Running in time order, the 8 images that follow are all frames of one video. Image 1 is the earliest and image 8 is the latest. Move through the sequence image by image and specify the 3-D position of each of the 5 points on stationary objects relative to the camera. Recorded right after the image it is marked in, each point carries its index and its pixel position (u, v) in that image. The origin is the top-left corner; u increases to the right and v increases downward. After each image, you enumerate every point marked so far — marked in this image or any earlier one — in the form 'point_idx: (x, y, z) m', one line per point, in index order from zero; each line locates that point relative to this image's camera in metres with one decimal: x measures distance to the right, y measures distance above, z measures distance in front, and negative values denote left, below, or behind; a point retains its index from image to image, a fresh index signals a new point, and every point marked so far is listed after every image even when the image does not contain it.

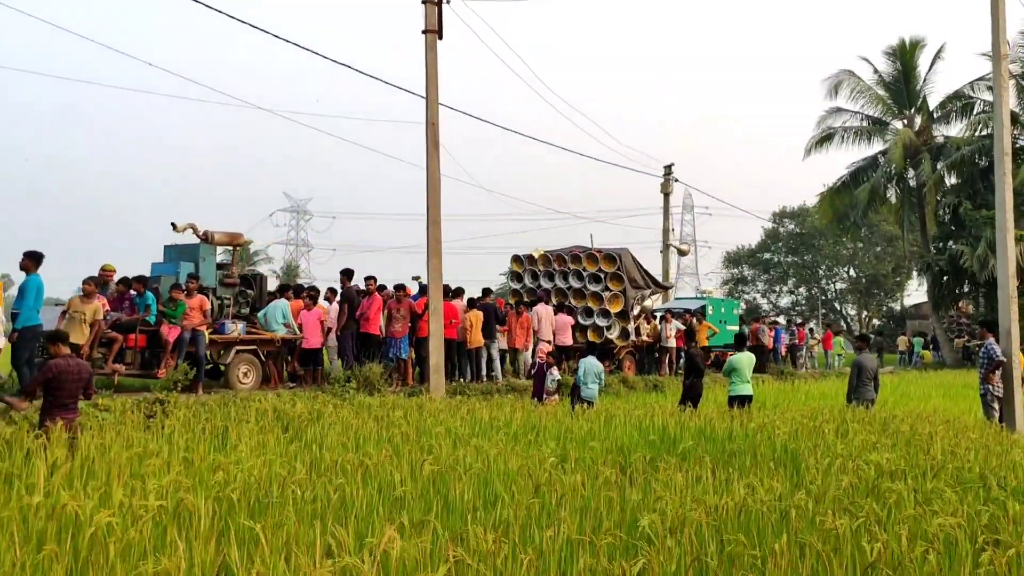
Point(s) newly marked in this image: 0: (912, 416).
0: (+4.9, -1.5, +9.7) m
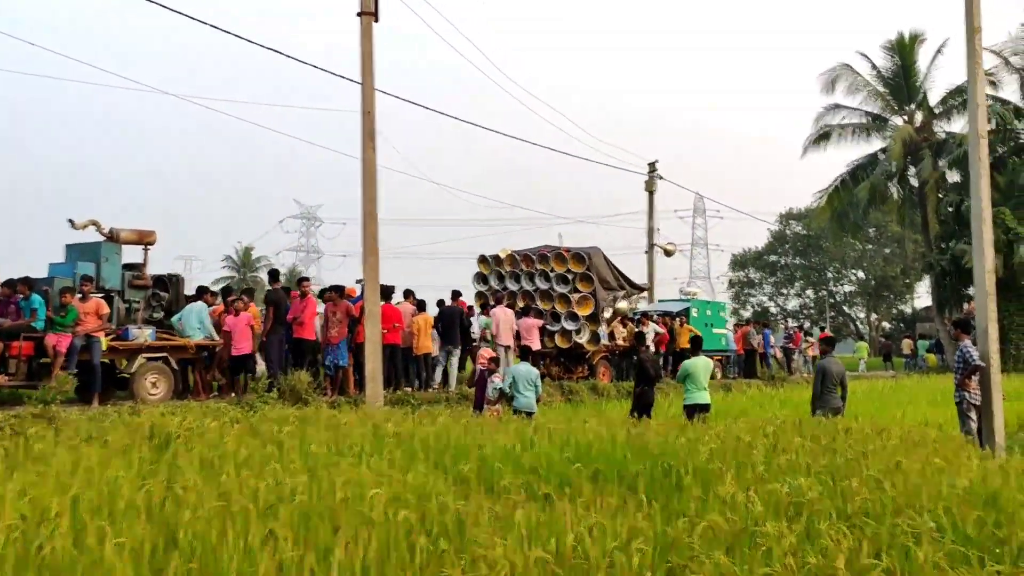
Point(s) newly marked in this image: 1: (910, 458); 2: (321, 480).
0: (+4.0, -1.5, +8.7) m
1: (+3.1, -1.3, +6.3) m
2: (-1.3, -1.3, +5.4) m
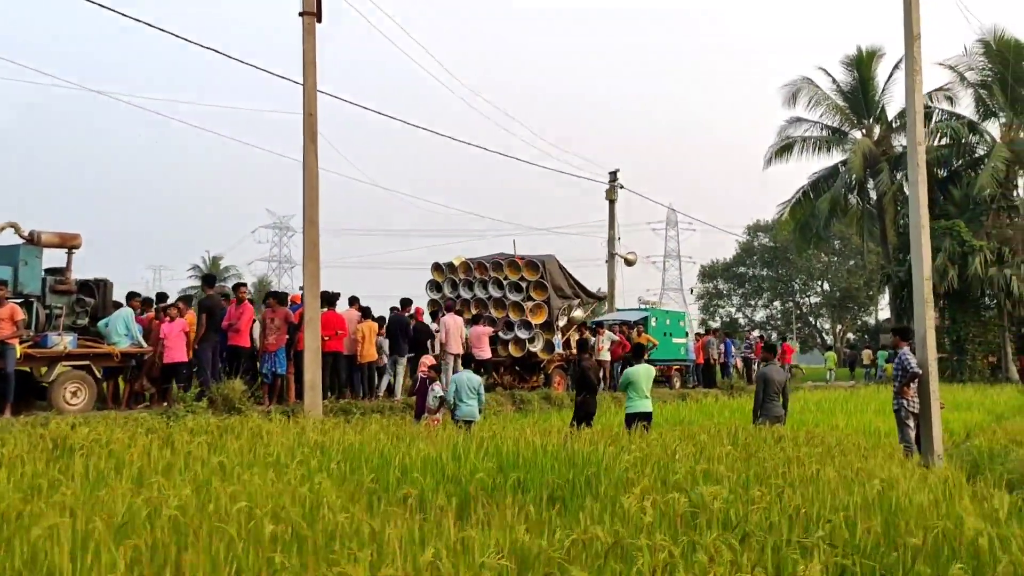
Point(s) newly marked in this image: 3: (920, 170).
0: (+3.2, -1.6, +8.6) m
1: (+2.5, -1.3, +6.1) m
2: (-1.9, -1.3, +5.1) m
3: (+5.1, +1.5, +10.1) m
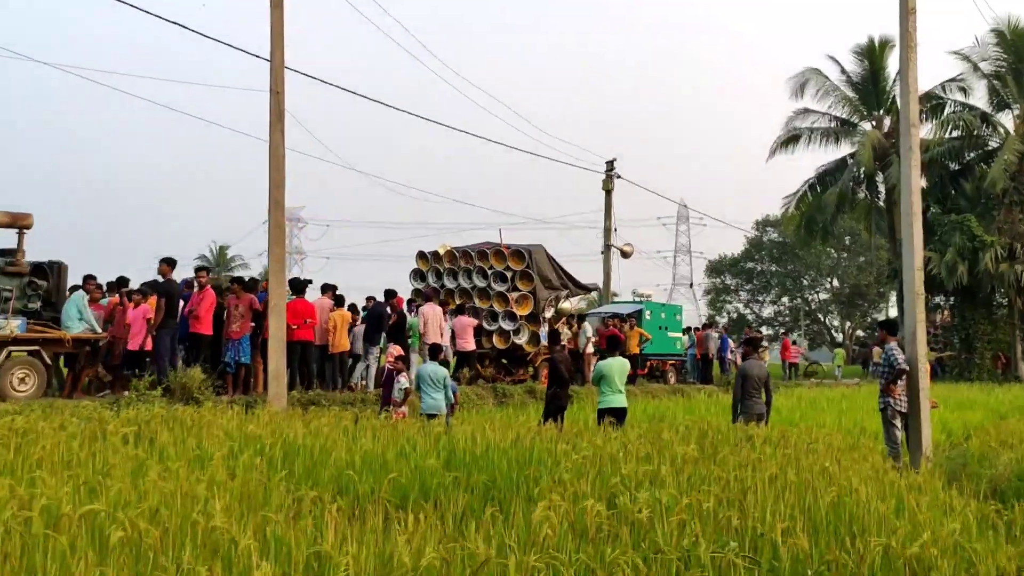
0: (+2.8, -1.5, +8.0) m
1: (+2.0, -1.2, +5.6) m
2: (-2.4, -1.1, +4.6) m
3: (+4.7, +1.6, +9.5) m
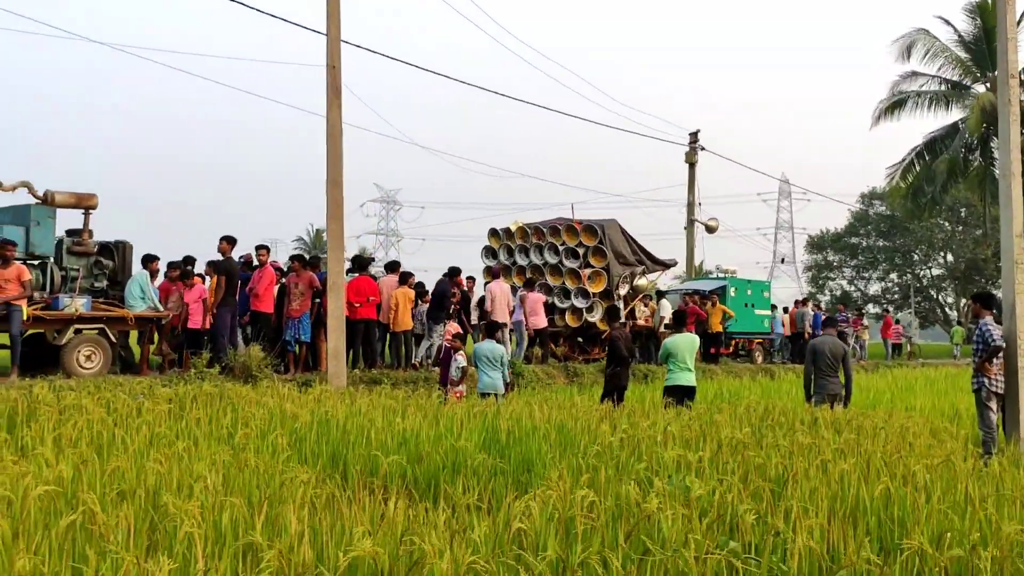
0: (+3.2, -1.2, +7.3) m
1: (+2.1, -1.0, +5.0) m
2: (-2.3, -1.0, +4.5) m
3: (+5.2, +1.9, +8.5) m
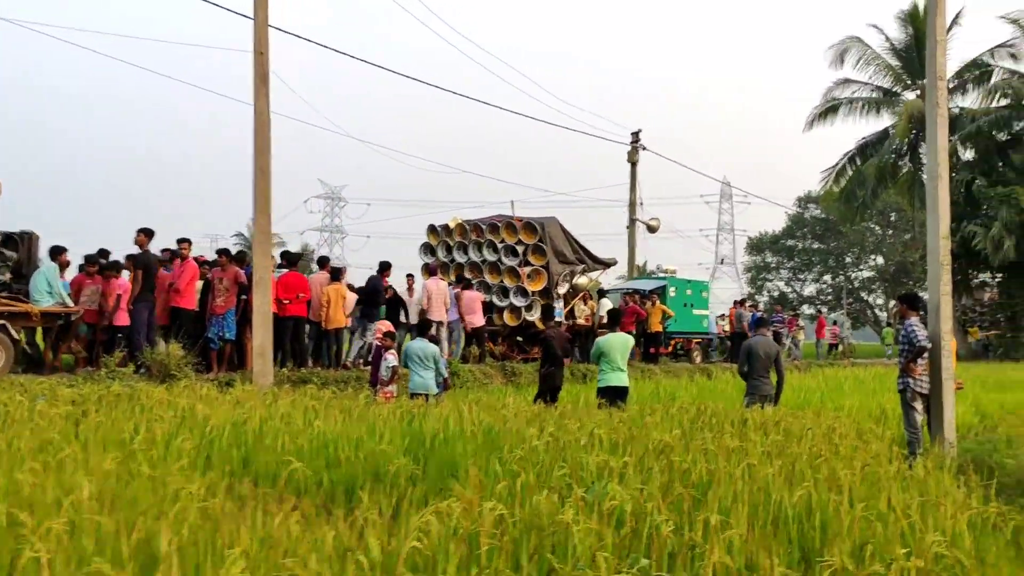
0: (+2.6, -1.2, +7.3) m
1: (+1.7, -1.0, +4.9) m
2: (-2.8, -1.0, +4.1) m
3: (+4.5, +1.9, +8.5) m
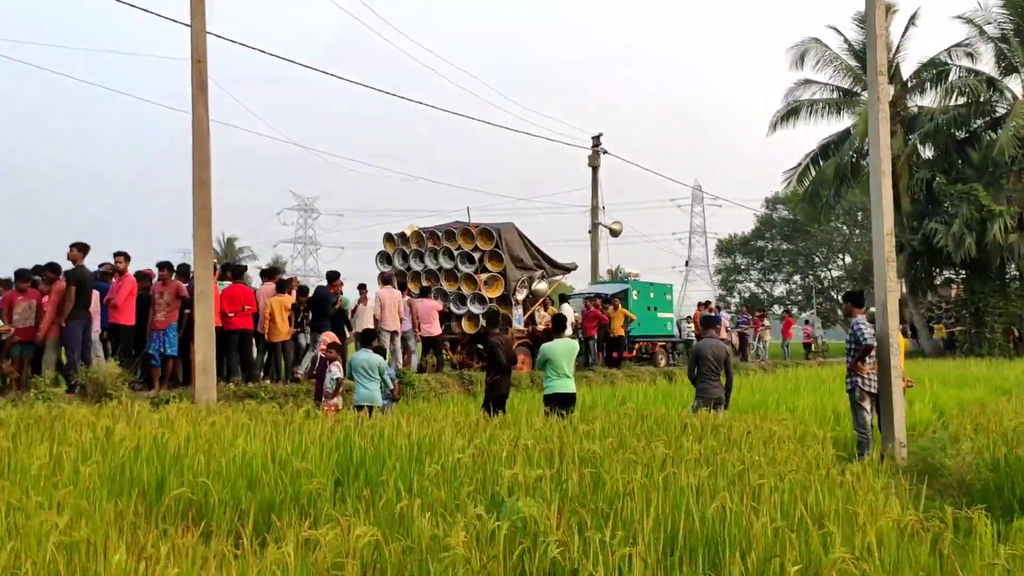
0: (+2.0, -1.2, +7.1) m
1: (+1.2, -1.0, +4.7) m
2: (-3.2, -1.0, +3.8) m
3: (+3.9, +1.9, +8.4) m
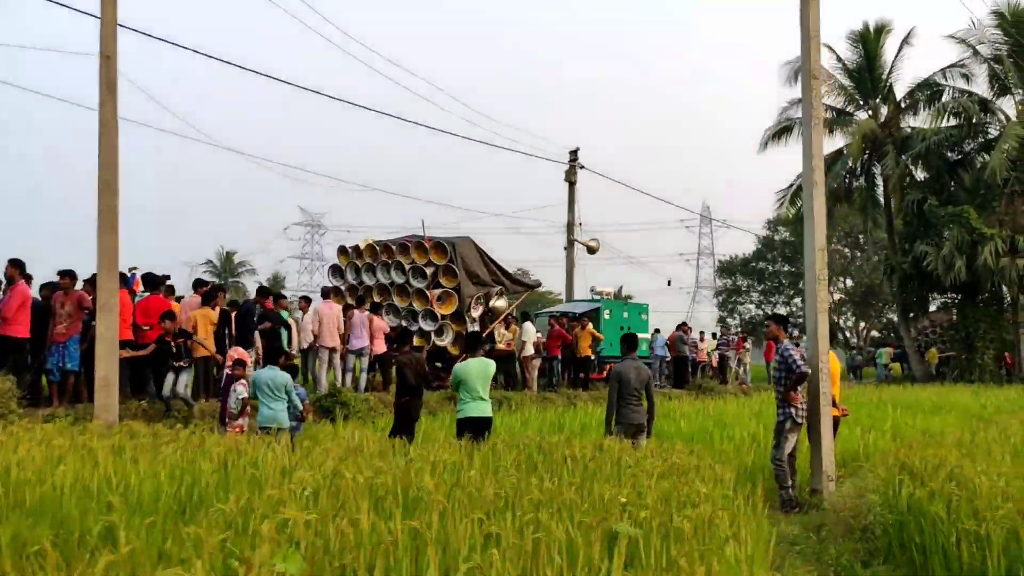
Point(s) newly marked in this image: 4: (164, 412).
0: (+1.0, -1.3, +6.4) m
1: (+0.2, -1.1, +3.9) m
2: (-4.2, -1.0, +3.1) m
3: (+2.9, +1.7, +7.8) m
4: (-4.6, -1.6, +10.7) m
